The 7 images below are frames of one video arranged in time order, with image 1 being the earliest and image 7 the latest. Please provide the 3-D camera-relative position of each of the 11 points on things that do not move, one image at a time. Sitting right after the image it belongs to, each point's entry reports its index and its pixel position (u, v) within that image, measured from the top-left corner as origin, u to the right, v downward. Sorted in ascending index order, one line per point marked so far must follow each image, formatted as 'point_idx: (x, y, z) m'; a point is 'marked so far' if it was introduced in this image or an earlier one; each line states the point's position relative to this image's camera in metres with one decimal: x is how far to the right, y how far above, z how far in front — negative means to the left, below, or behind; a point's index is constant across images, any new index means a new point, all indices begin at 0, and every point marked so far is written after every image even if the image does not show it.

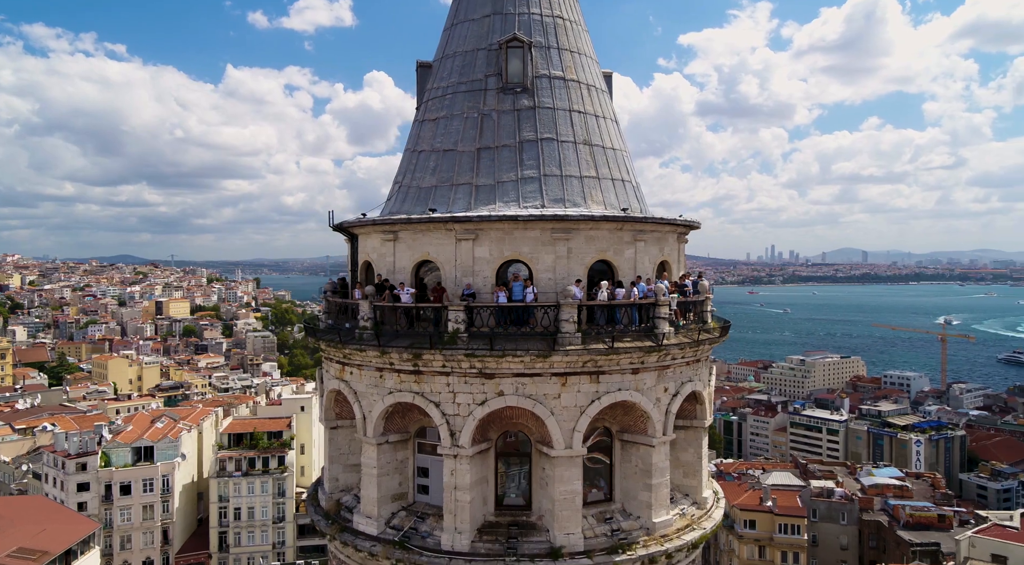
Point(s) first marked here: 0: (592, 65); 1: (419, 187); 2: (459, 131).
0: (+1.2, +3.3, +10.9) m
1: (-1.3, +1.4, +10.2) m
2: (-0.8, +2.1, +10.2) m
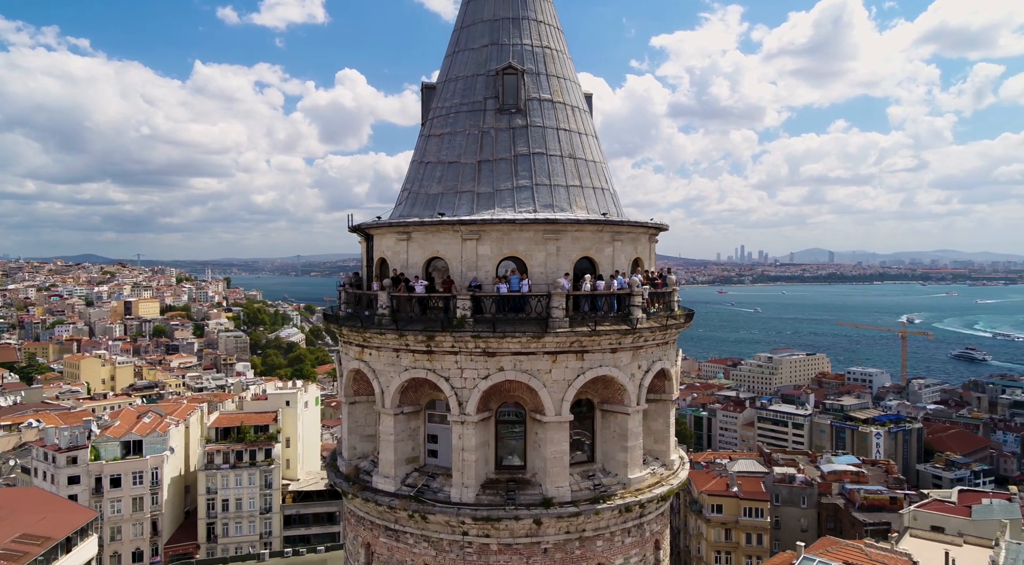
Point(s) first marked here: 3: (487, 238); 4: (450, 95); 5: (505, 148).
0: (+1.1, +3.4, +12.5) m
1: (-1.4, +1.4, +11.7) m
2: (-0.8, +2.2, +11.8) m
3: (-0.4, +0.7, +10.7) m
4: (-1.0, +3.2, +12.2) m
5: (-0.1, +2.2, +11.5) m
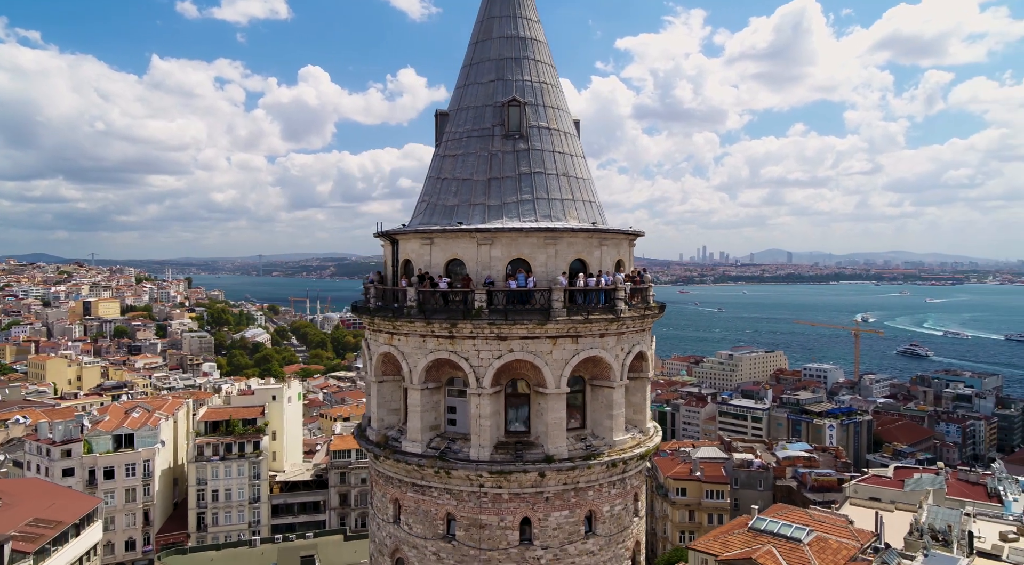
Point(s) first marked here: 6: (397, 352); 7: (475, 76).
0: (+1.1, +3.5, +14.9) m
1: (-1.3, +1.5, +14.0) m
2: (-0.8, +2.3, +14.0) m
3: (-0.2, +0.7, +13.0) m
4: (-1.0, +3.2, +14.4) m
5: (0.0, +2.2, +13.8) m
6: (-2.1, -1.3, +13.3) m
7: (-0.8, +4.2, +14.6) m
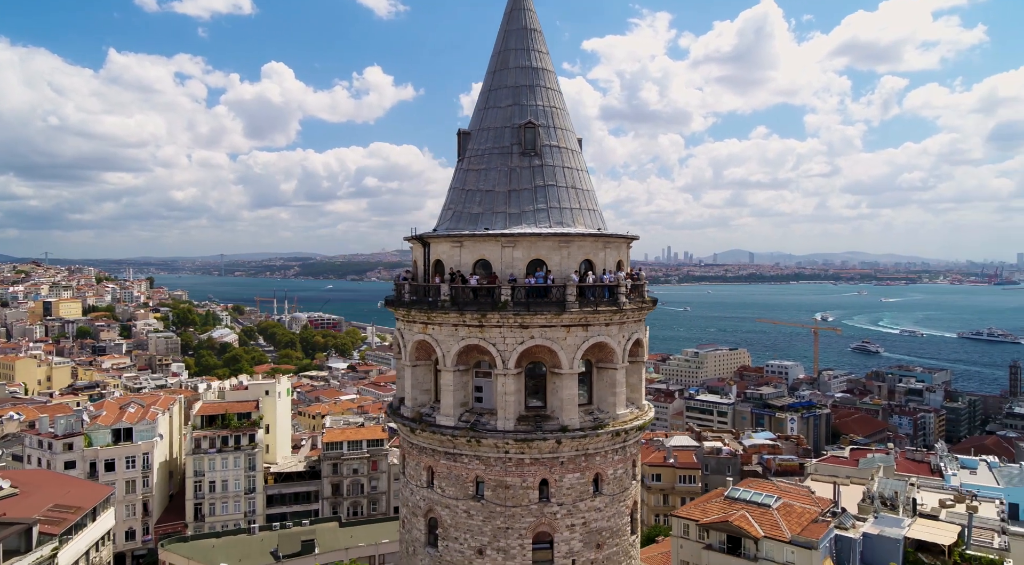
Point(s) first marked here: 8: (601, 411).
0: (+1.4, +3.5, +17.2) m
1: (-1.0, +1.6, +16.1) m
2: (-0.4, +2.3, +16.2) m
3: (+0.2, +0.8, +15.2) m
4: (-0.7, +3.3, +16.6) m
5: (+0.3, +2.3, +16.1) m
6: (-1.7, -1.2, +15.5) m
7: (-0.4, +4.3, +16.8) m
8: (+1.9, -2.8, +15.6) m
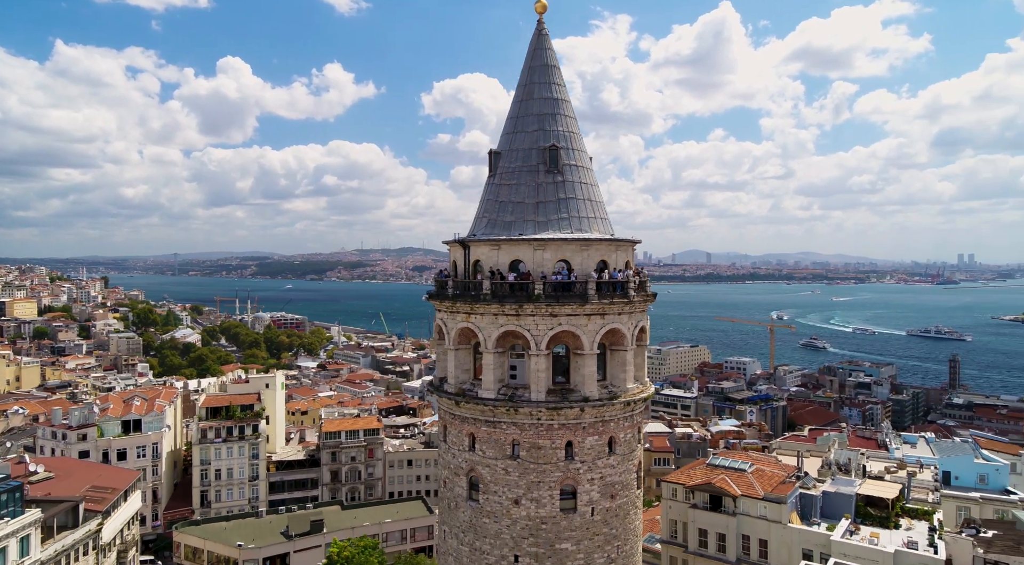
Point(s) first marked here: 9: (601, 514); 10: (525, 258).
0: (+2.1, +3.6, +20.4) m
1: (-0.3, +1.6, +19.2) m
2: (+0.3, +2.4, +19.4) m
3: (+0.9, +0.9, +18.4) m
4: (0.0, +3.4, +19.8) m
5: (+1.1, +2.4, +19.2) m
6: (-1.0, -1.1, +18.5) m
7: (+0.2, +4.4, +20.0) m
8: (+2.7, -2.7, +18.8) m
9: (+2.3, -5.9, +18.3) m
10: (+0.3, +0.6, +18.4) m
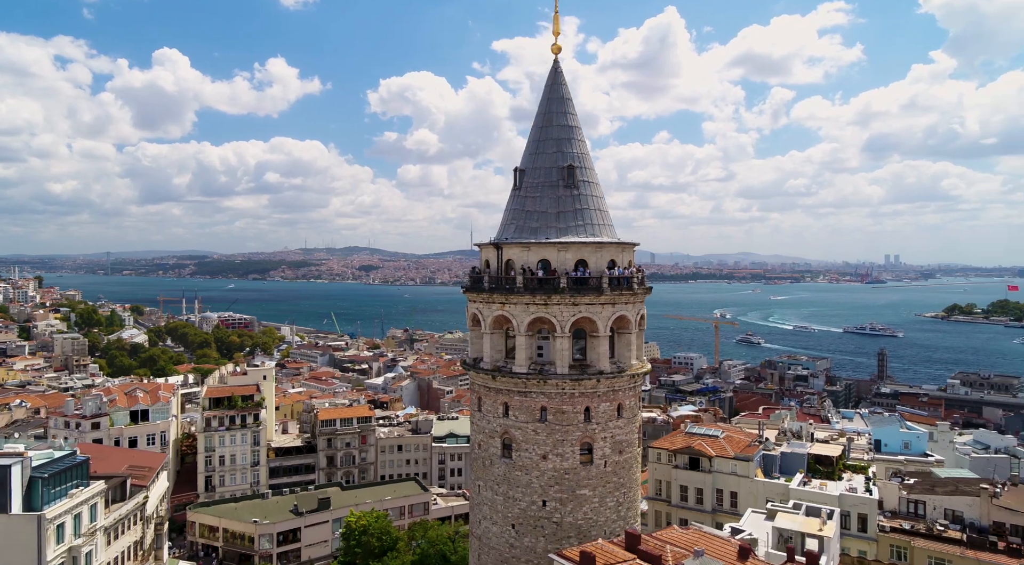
0: (+2.8, +3.8, +24.6) m
1: (+0.5, +1.8, +23.3) m
2: (+1.1, +2.6, +23.5) m
3: (+1.8, +1.0, +22.5) m
4: (+0.8, +3.5, +23.8) m
5: (+1.8, +2.5, +23.4) m
6: (-0.1, -1.0, +22.6) m
7: (+1.0, +4.5, +24.1) m
8: (+3.5, -2.5, +23.1) m
9: (+3.1, -5.8, +22.6) m
10: (+1.2, +0.8, +22.5) m
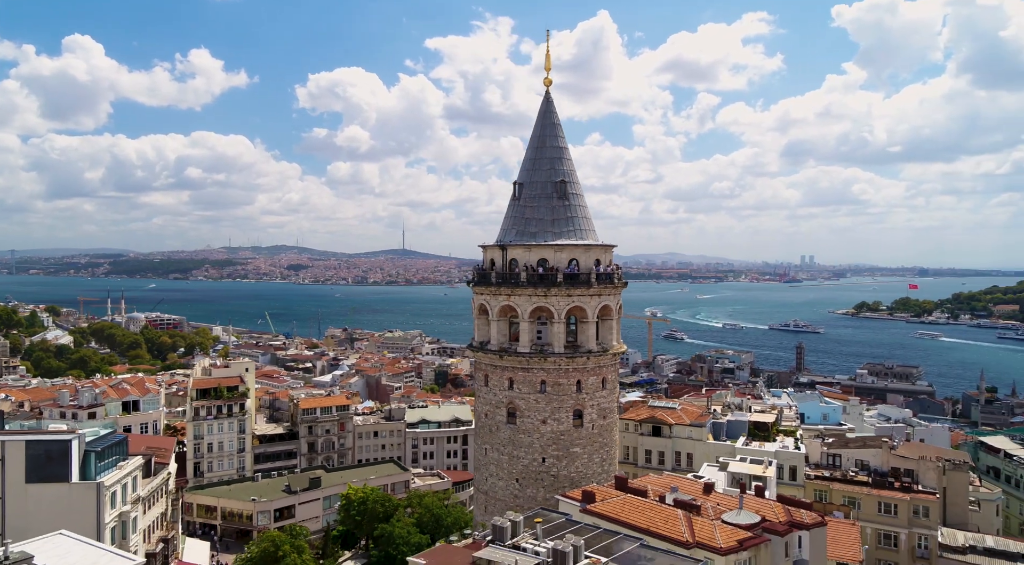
0: (+2.7, +3.9, +29.5) m
1: (+0.6, +2.0, +28.0) m
2: (+1.1, +2.8, +28.2) m
3: (+1.9, +1.2, +27.3) m
4: (+0.8, +3.7, +28.5) m
5: (+1.9, +2.7, +28.2) m
6: (0.0, -0.8, +27.2) m
7: (+1.0, +4.7, +28.8) m
8: (+3.6, -2.4, +28.1) m
9: (+3.3, -5.6, +27.5) m
10: (+1.3, +0.9, +27.3) m
